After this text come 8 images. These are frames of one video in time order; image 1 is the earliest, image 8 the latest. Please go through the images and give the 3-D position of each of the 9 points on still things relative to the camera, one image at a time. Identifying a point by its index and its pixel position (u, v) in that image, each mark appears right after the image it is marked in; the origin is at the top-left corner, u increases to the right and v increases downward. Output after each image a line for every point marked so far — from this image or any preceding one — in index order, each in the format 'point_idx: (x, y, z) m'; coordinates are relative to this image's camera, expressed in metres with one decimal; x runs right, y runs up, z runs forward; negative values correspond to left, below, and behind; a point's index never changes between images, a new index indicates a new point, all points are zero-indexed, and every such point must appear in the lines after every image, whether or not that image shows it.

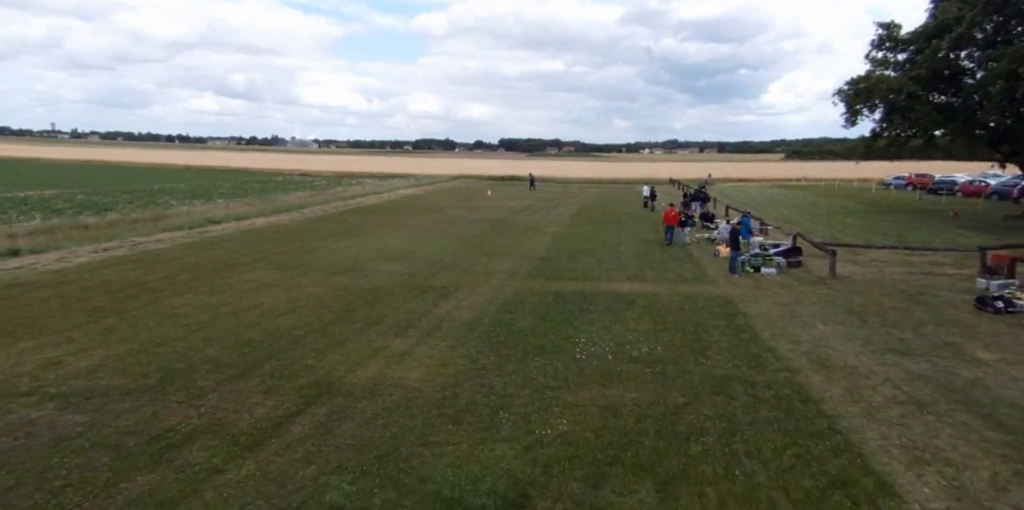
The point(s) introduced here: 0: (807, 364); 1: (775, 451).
0: (+5.2, -1.9, +11.1) m
1: (+3.3, -2.5, +7.9) m
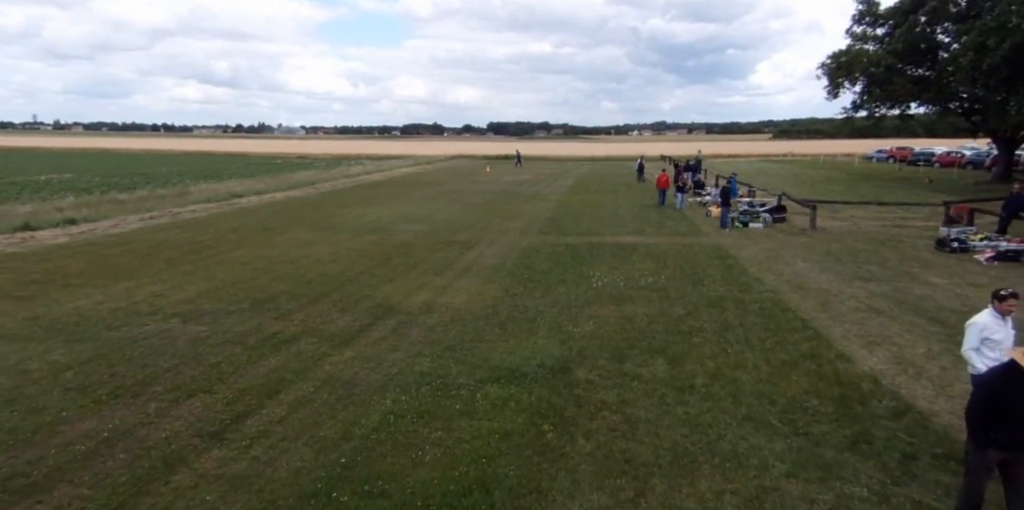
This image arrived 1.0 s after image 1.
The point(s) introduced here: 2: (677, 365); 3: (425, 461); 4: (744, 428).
0: (+5.7, -0.7, +13.2) m
1: (+3.9, -1.3, +10.1) m
2: (+2.4, -1.6, +9.1) m
3: (-0.8, -2.1, +6.3) m
4: (+2.6, -1.9, +7.1) m
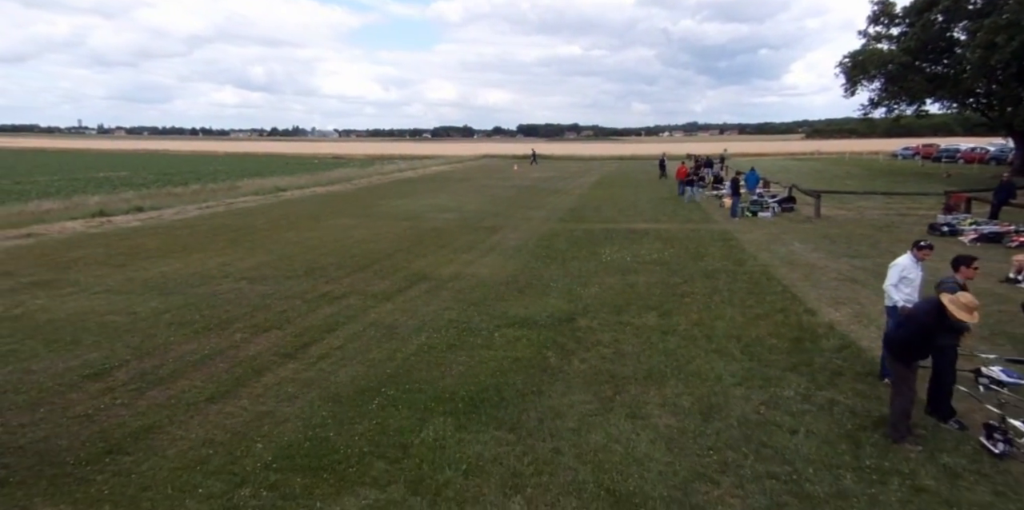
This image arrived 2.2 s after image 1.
0: (+6.2, -0.2, +14.7) m
1: (+4.2, -0.8, +11.6) m
2: (+2.6, -1.0, +10.7) m
3: (-0.7, -1.5, +8.1) m
4: (+2.7, -1.4, +8.6) m
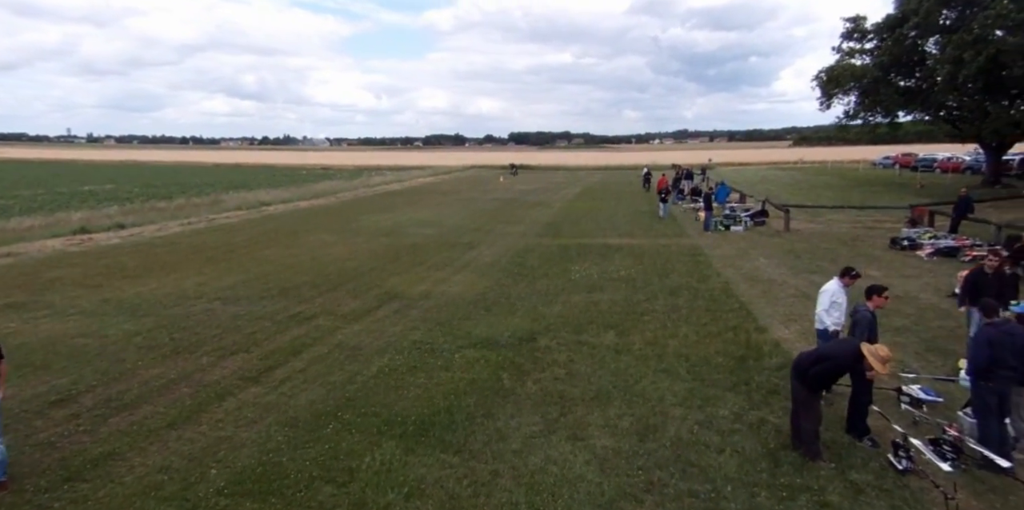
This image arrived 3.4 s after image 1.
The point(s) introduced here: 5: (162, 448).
0: (+5.4, -0.6, +15.1) m
1: (+3.5, -1.2, +12.0) m
2: (+2.0, -1.4, +11.1) m
3: (-1.4, -1.9, +8.4) m
4: (+2.1, -1.7, +9.0) m
5: (-3.8, -2.1, +6.8) m
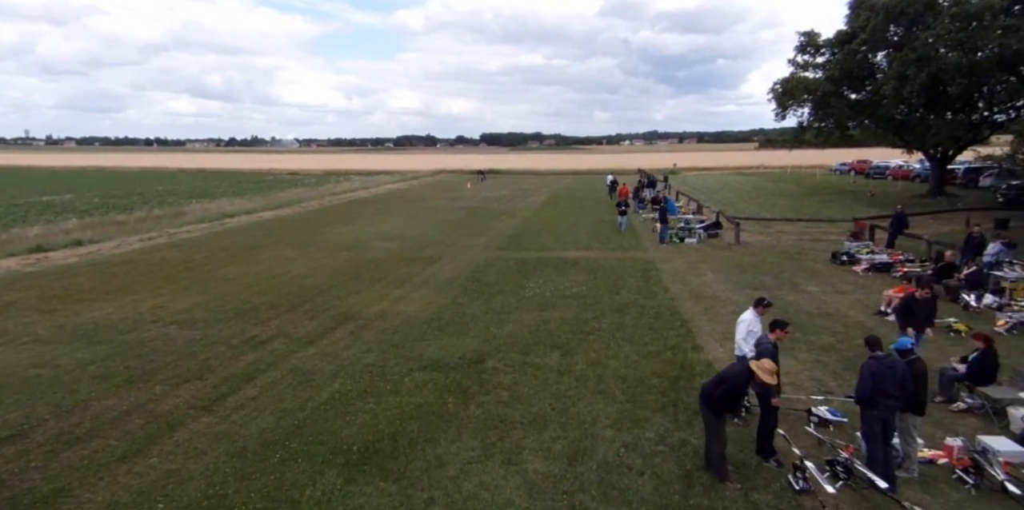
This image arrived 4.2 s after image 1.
0: (+4.3, -1.0, +15.8) m
1: (+2.6, -1.6, +12.6) m
2: (+1.0, -1.9, +11.6) m
3: (-2.2, -2.3, +8.8) m
4: (+1.2, -2.2, +9.6) m
5: (-4.5, -2.6, +7.1) m
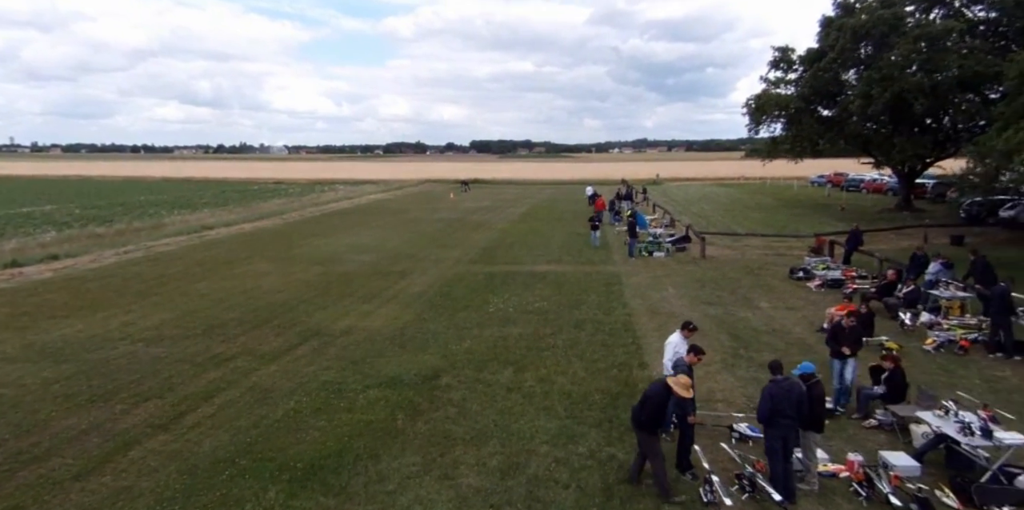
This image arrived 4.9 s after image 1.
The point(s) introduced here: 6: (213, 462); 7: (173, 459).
0: (+3.4, -1.5, +16.4) m
1: (+1.7, -2.0, +13.1) m
2: (+0.2, -2.3, +12.1) m
3: (-3.0, -2.7, +9.3) m
4: (+0.4, -2.6, +10.1) m
5: (-5.3, -2.9, +7.5) m
6: (-4.0, -2.8, +8.5) m
7: (-4.6, -2.8, +8.6) m
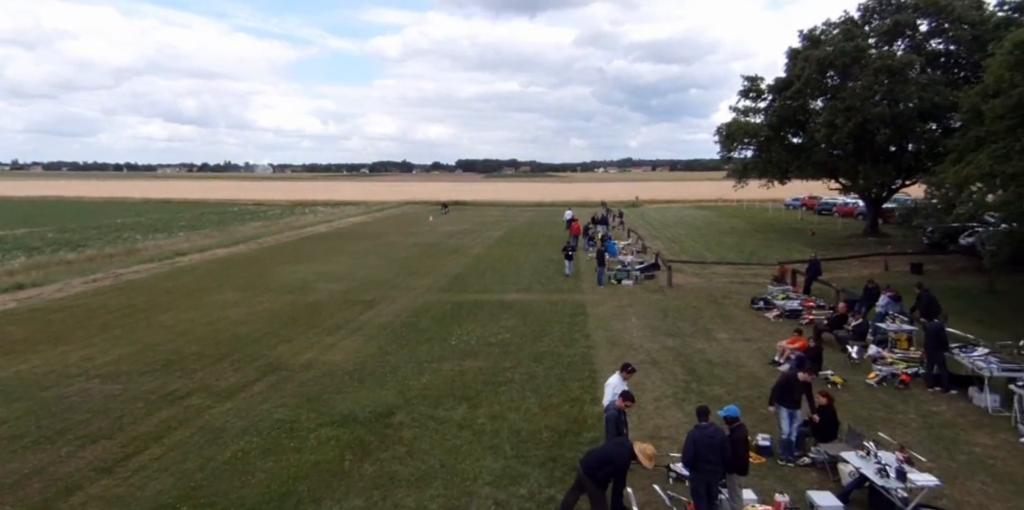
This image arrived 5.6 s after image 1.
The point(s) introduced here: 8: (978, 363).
0: (+2.4, -2.3, +16.6) m
1: (+0.8, -2.8, +13.3) m
2: (-0.7, -3.0, +12.3) m
3: (-3.8, -3.4, +9.3) m
4: (-0.5, -3.2, +10.2) m
5: (-6.1, -3.5, +7.5) m
6: (-4.8, -3.4, +8.5) m
7: (-5.4, -3.4, +8.6) m
8: (+8.3, -1.9, +11.3) m
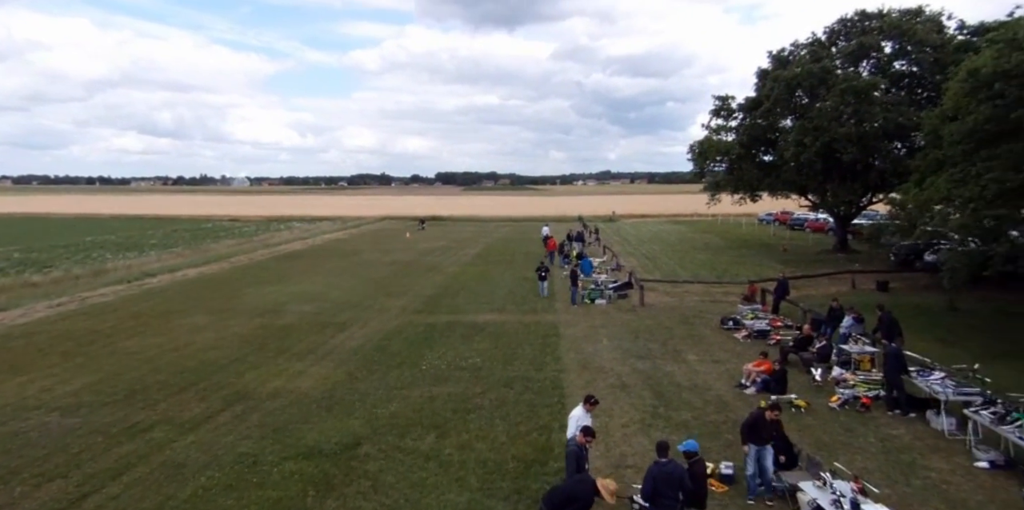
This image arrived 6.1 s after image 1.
0: (+1.6, -2.9, +16.6) m
1: (+0.1, -3.4, +13.3) m
2: (-1.4, -3.5, +12.2) m
3: (-4.4, -3.9, +9.2) m
4: (-1.0, -3.7, +10.2) m
5: (-6.6, -4.0, +7.2) m
6: (-5.3, -3.9, +8.4) m
7: (-5.9, -3.9, +8.4) m
8: (+7.7, -2.4, +11.6) m
